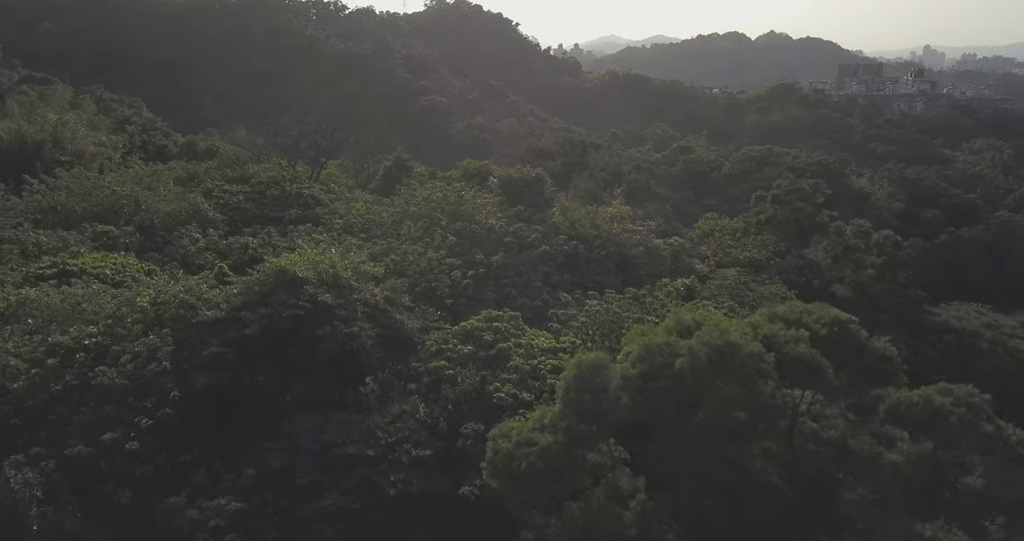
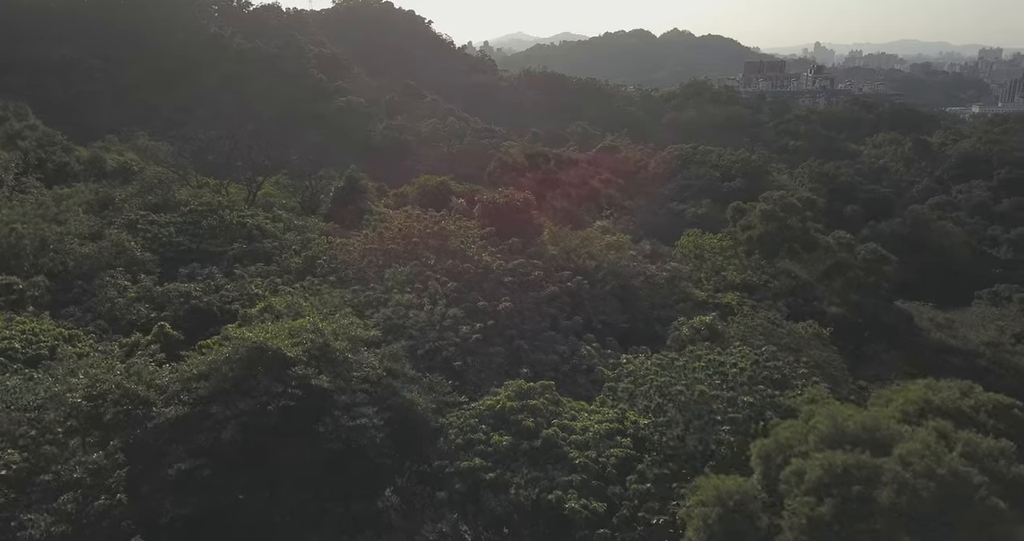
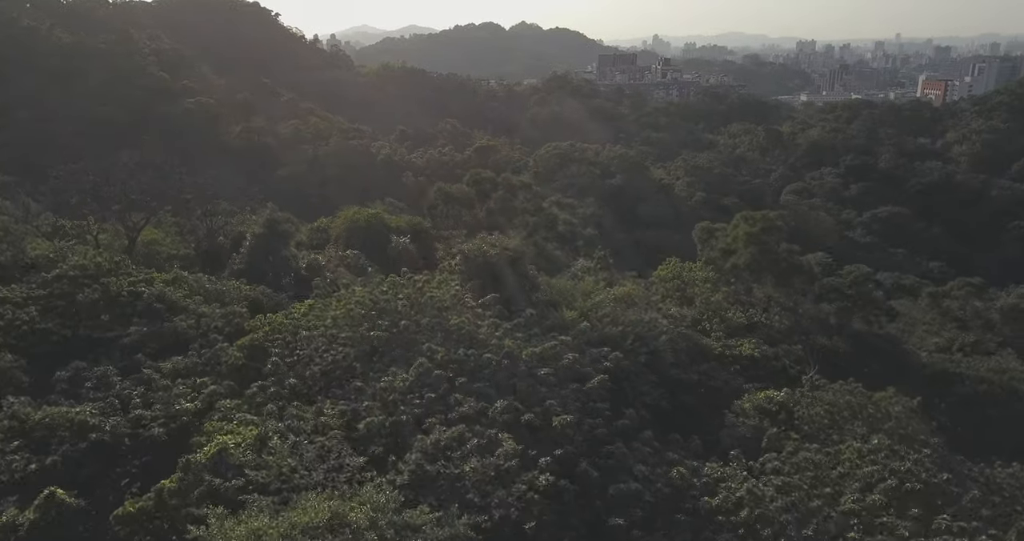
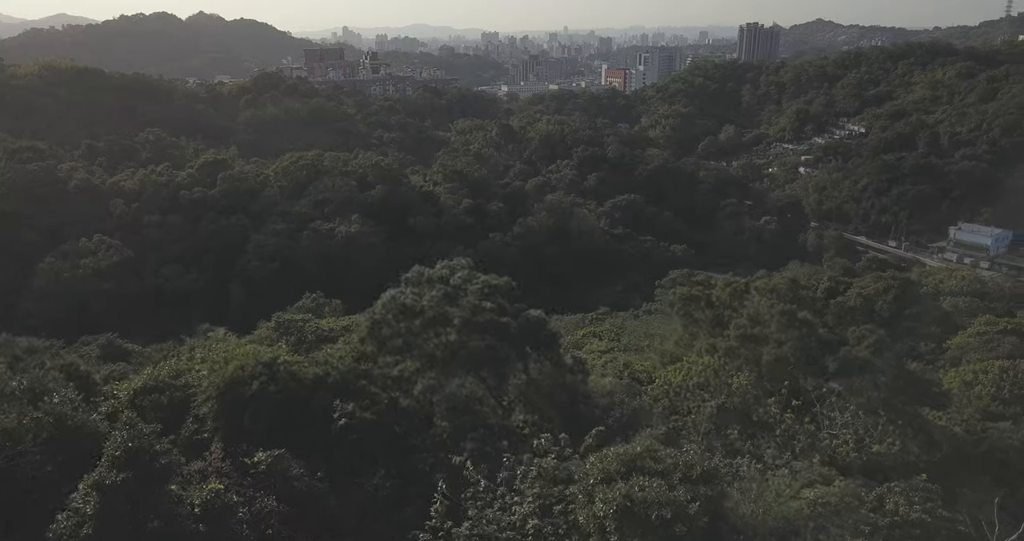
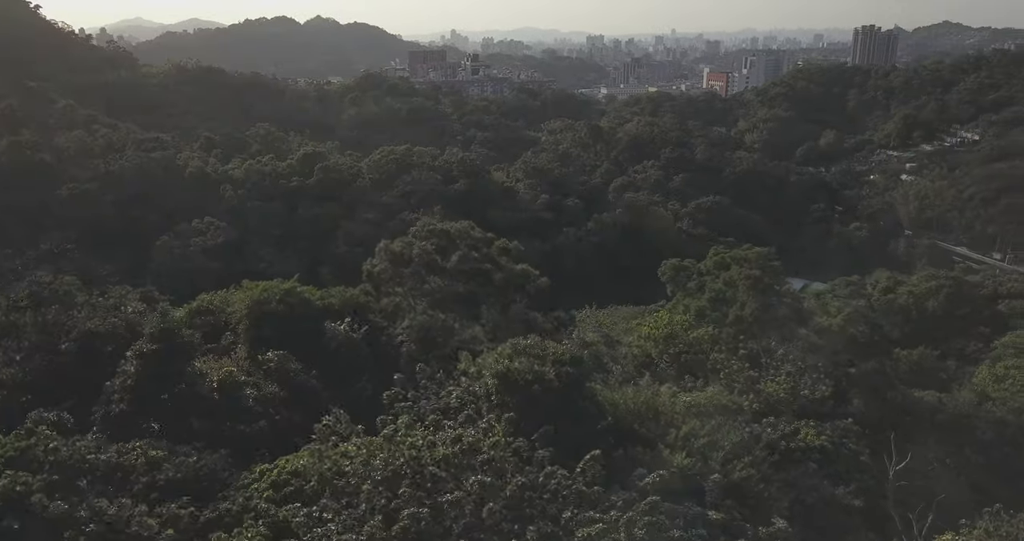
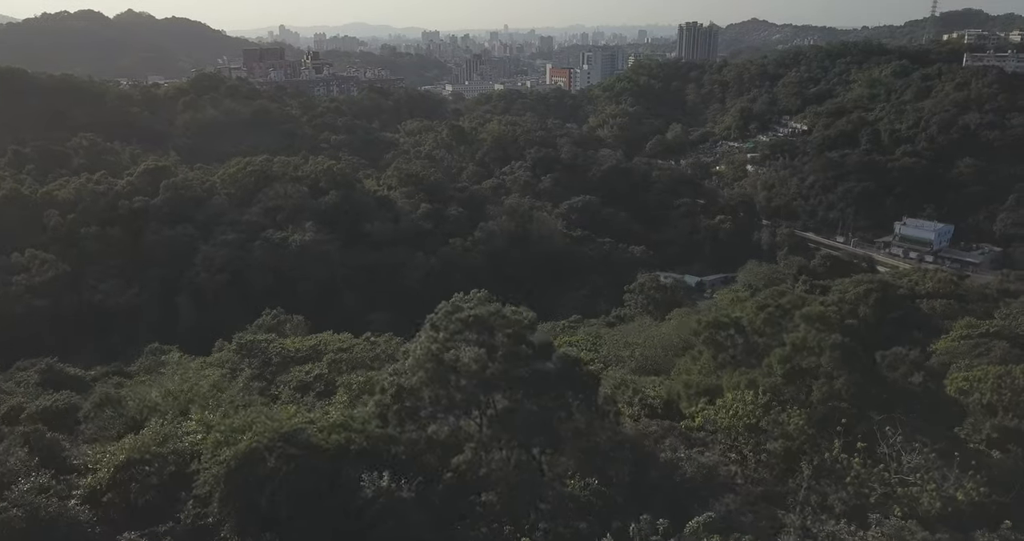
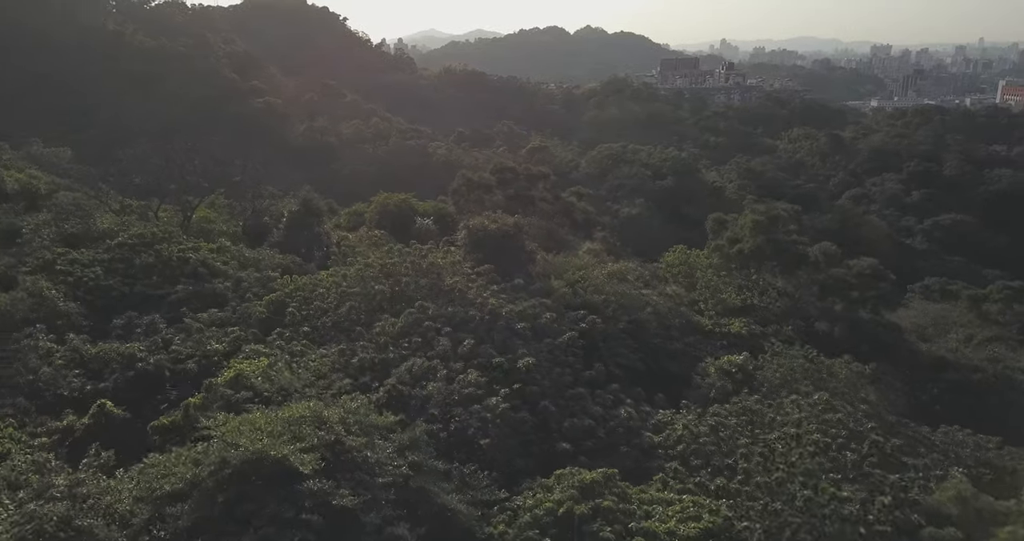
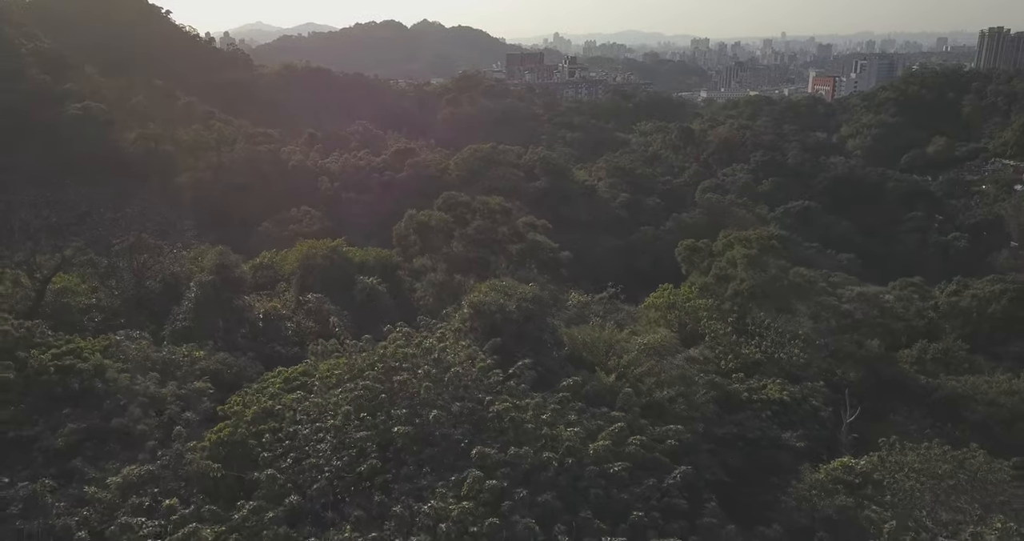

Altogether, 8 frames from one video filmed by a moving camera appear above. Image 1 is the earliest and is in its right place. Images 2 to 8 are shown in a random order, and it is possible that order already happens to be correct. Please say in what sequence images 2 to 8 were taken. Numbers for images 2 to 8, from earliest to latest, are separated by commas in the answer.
2, 7, 3, 8, 5, 4, 6
